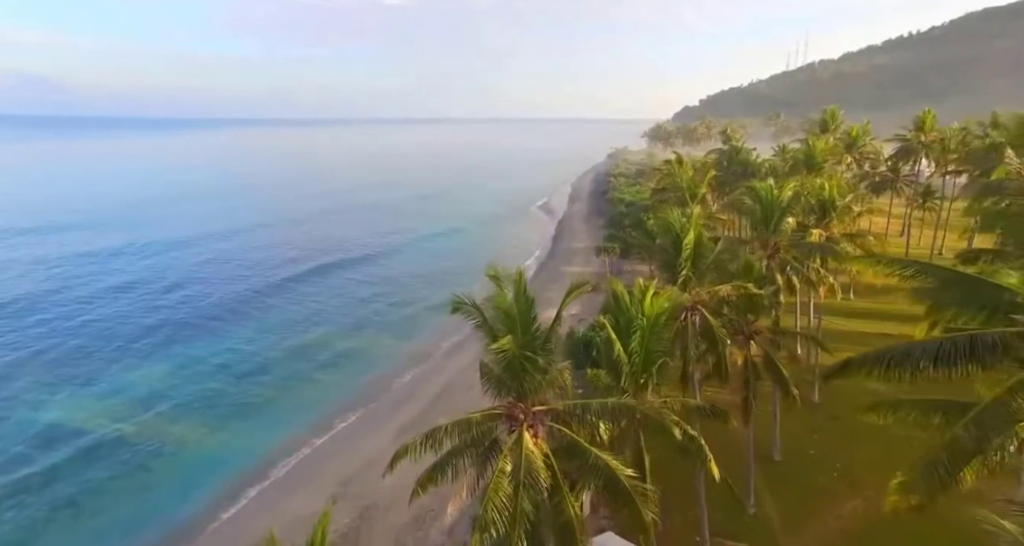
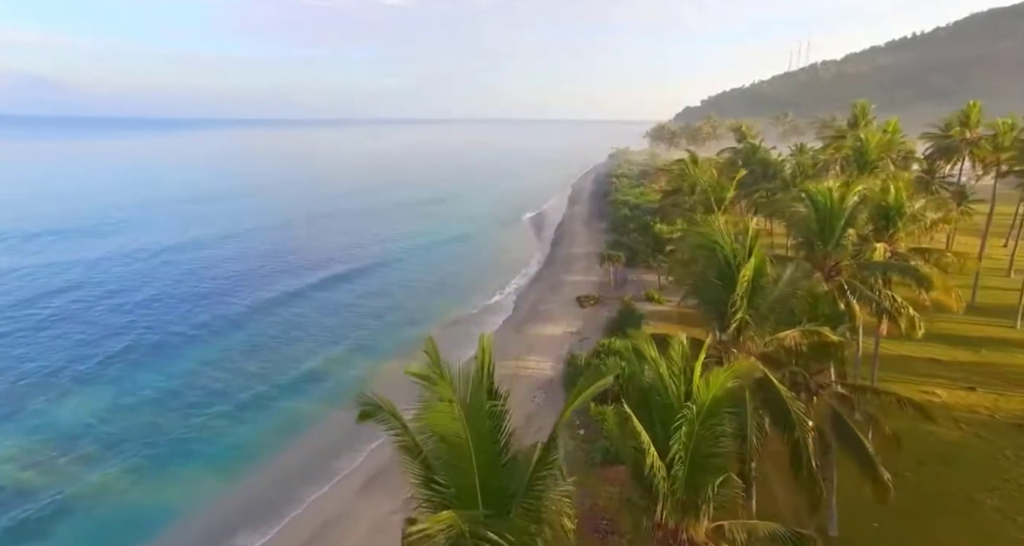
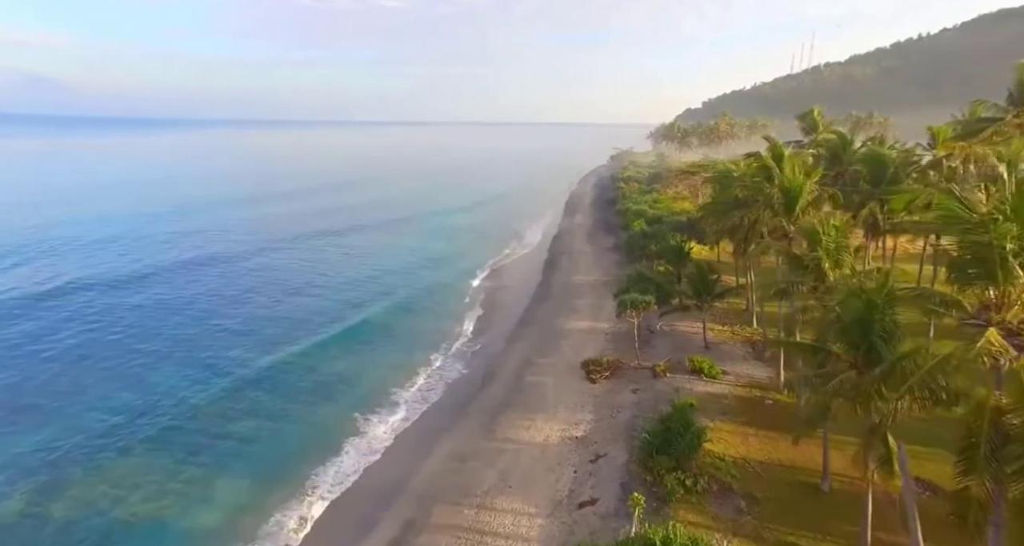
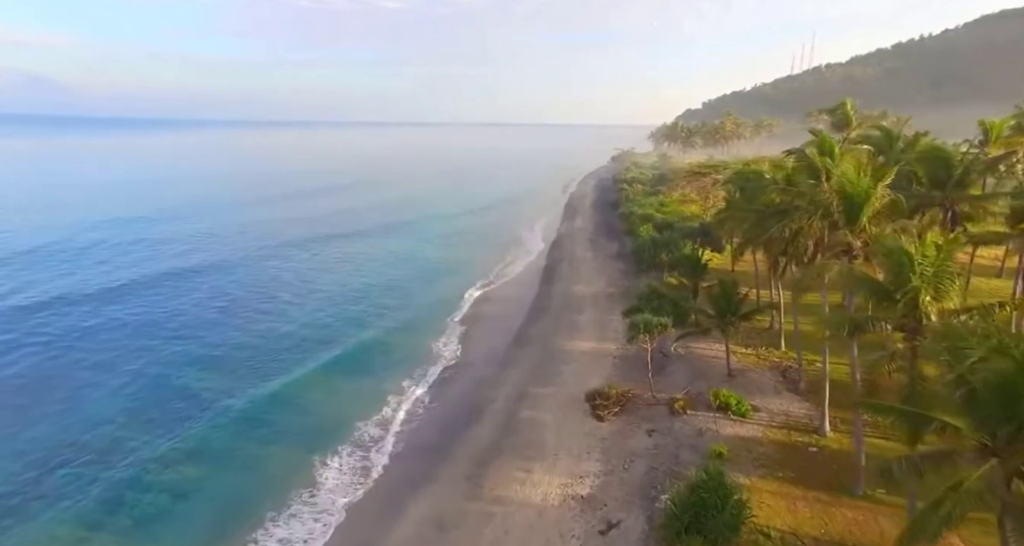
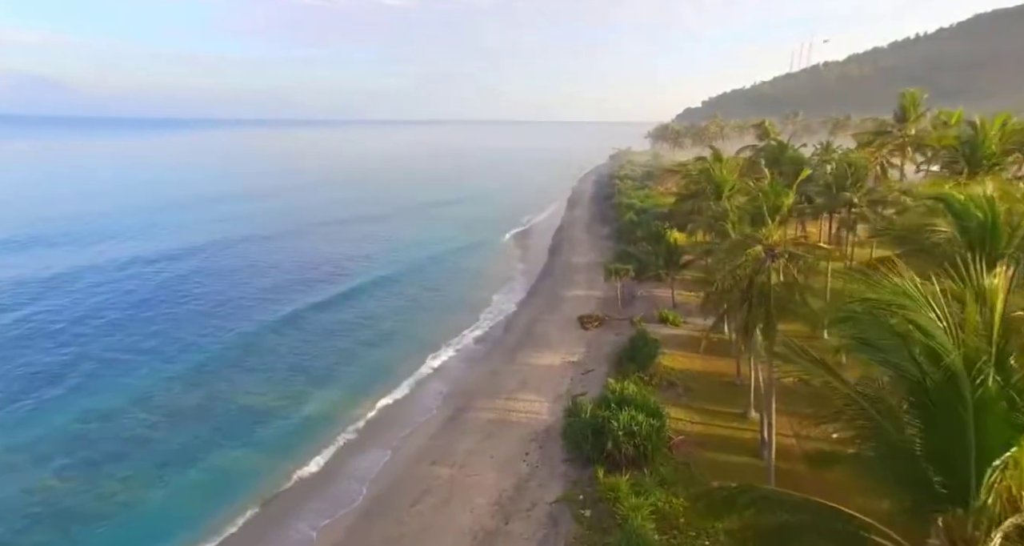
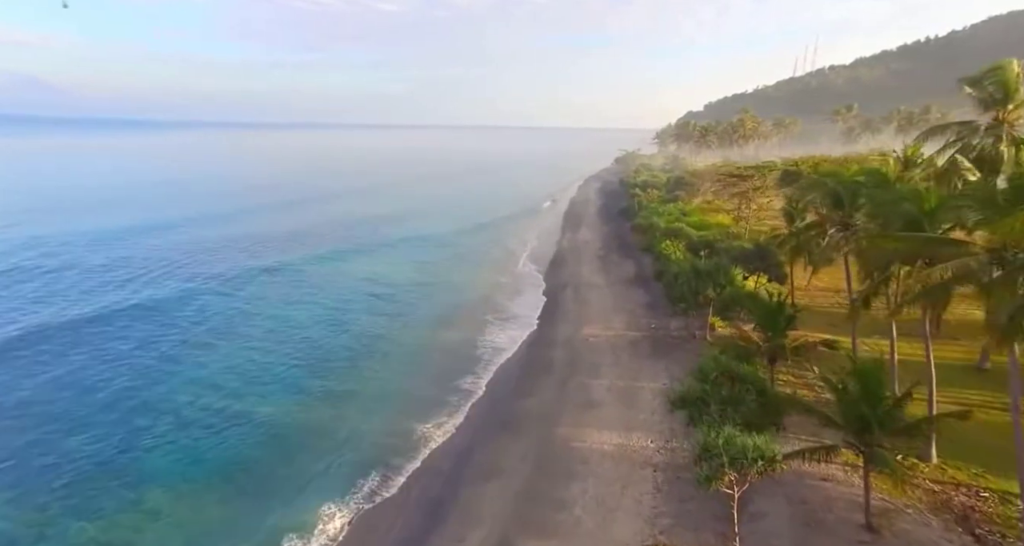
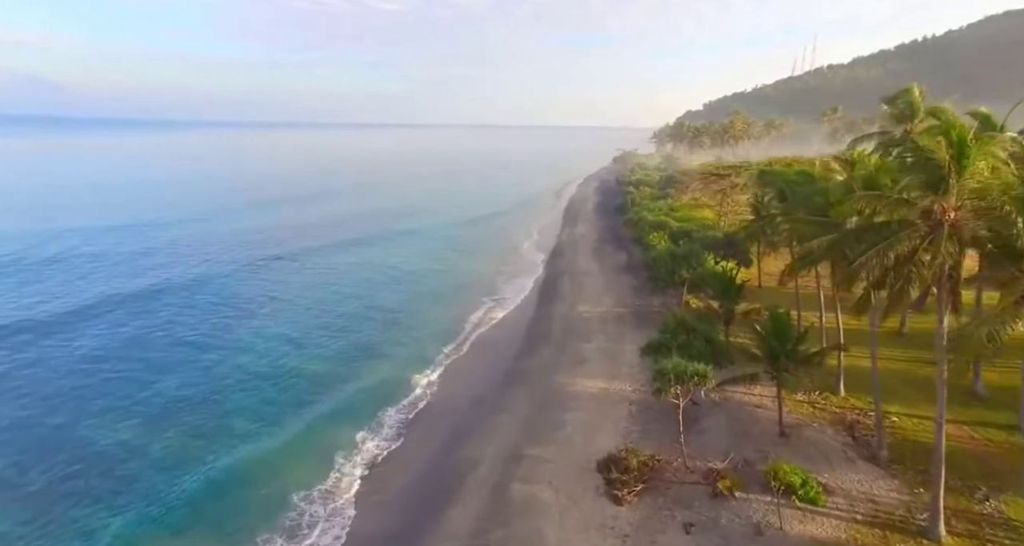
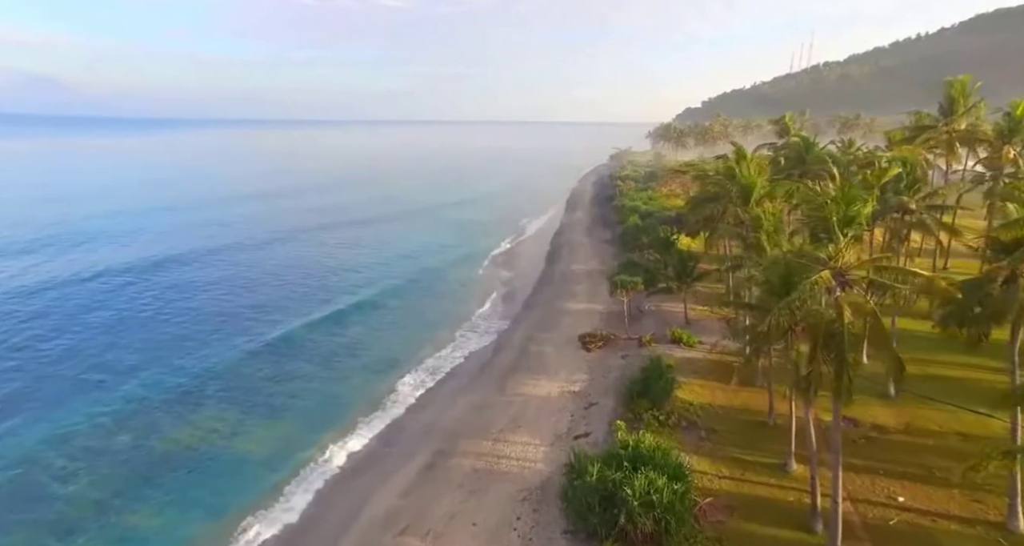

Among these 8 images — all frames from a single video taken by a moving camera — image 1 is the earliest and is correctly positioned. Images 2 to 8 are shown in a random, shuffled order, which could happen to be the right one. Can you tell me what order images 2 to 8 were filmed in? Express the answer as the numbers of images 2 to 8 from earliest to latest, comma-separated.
2, 5, 8, 3, 4, 7, 6
